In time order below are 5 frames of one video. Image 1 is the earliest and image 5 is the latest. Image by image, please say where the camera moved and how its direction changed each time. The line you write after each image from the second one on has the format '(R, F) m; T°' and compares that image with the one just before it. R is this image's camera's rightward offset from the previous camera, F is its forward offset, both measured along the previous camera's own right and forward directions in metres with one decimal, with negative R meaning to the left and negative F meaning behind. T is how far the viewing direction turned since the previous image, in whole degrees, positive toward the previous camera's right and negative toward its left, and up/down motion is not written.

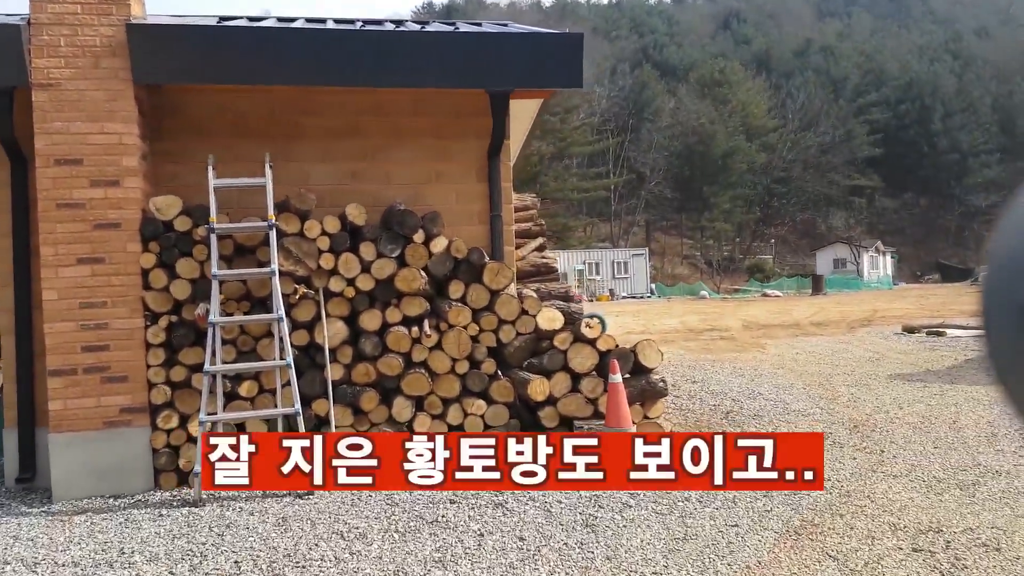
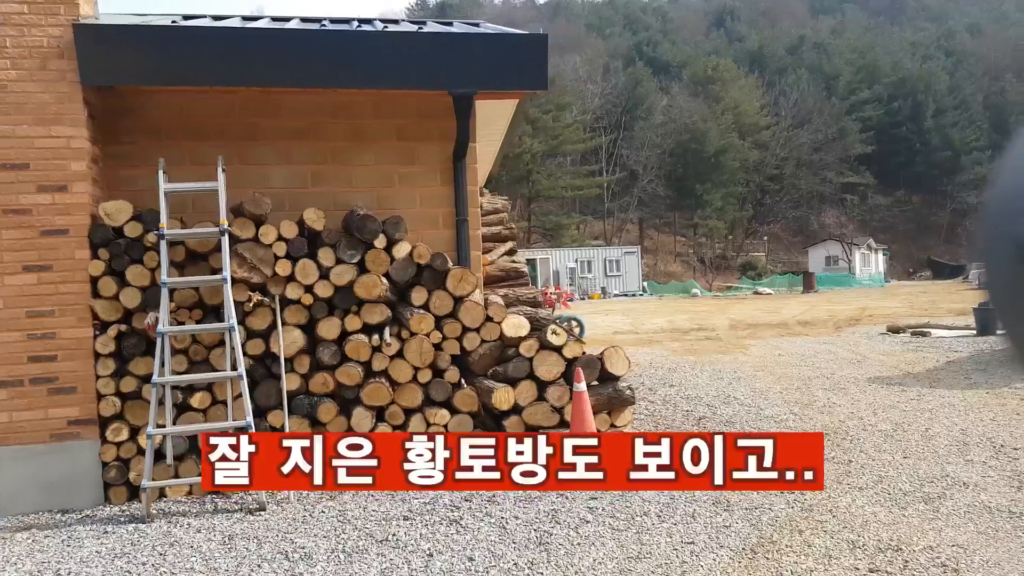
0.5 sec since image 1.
(+0.2, +0.1) m; 0°
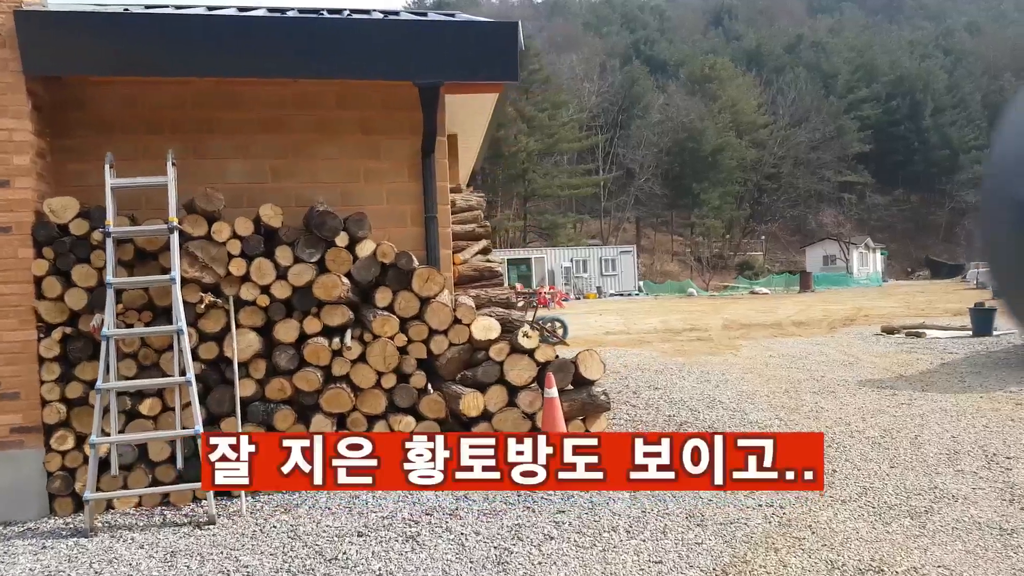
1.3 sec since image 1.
(+0.2, +0.3) m; 0°
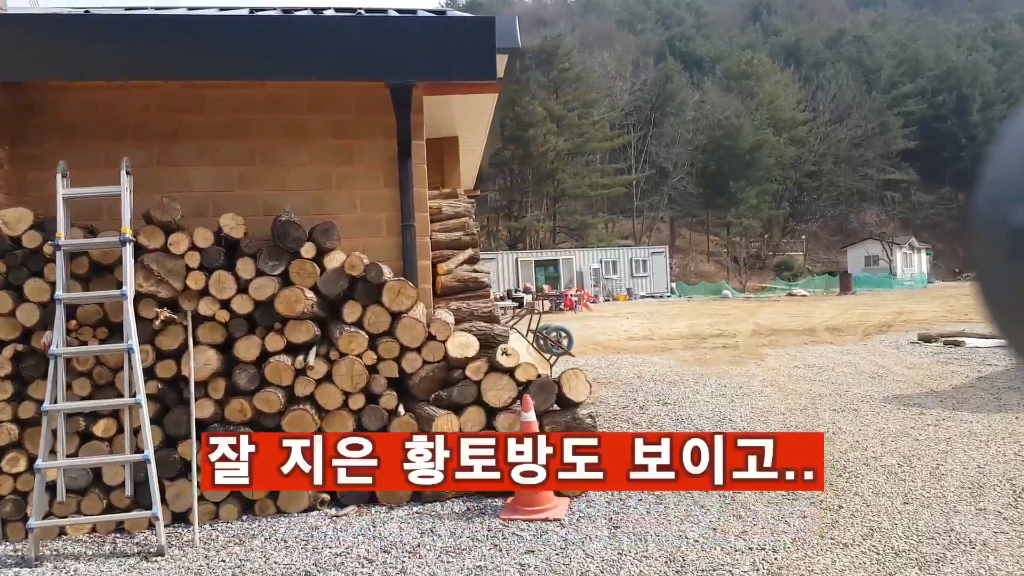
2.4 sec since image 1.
(+0.4, +0.4) m; -3°
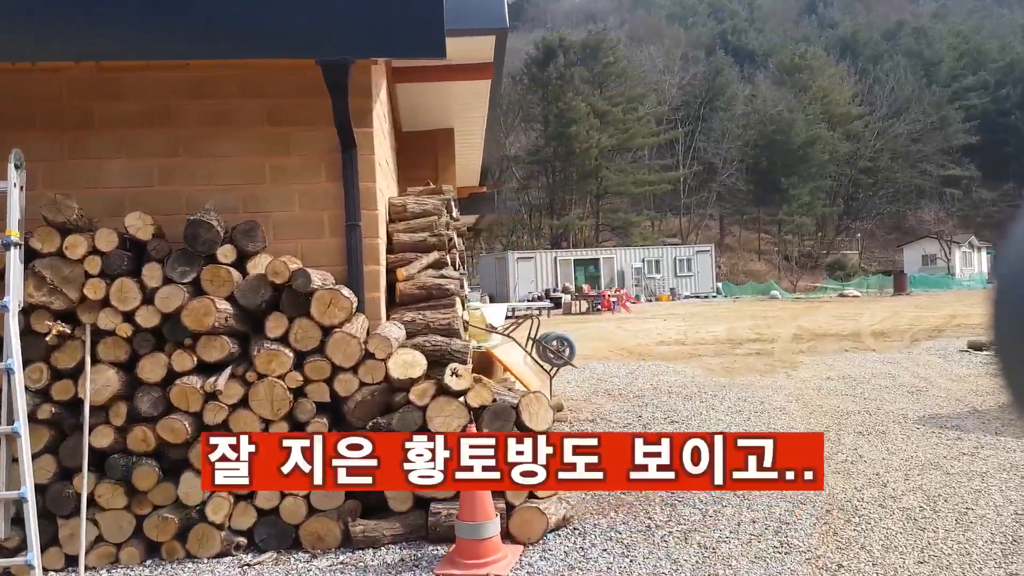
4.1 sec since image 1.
(+0.6, +0.8) m; -4°
